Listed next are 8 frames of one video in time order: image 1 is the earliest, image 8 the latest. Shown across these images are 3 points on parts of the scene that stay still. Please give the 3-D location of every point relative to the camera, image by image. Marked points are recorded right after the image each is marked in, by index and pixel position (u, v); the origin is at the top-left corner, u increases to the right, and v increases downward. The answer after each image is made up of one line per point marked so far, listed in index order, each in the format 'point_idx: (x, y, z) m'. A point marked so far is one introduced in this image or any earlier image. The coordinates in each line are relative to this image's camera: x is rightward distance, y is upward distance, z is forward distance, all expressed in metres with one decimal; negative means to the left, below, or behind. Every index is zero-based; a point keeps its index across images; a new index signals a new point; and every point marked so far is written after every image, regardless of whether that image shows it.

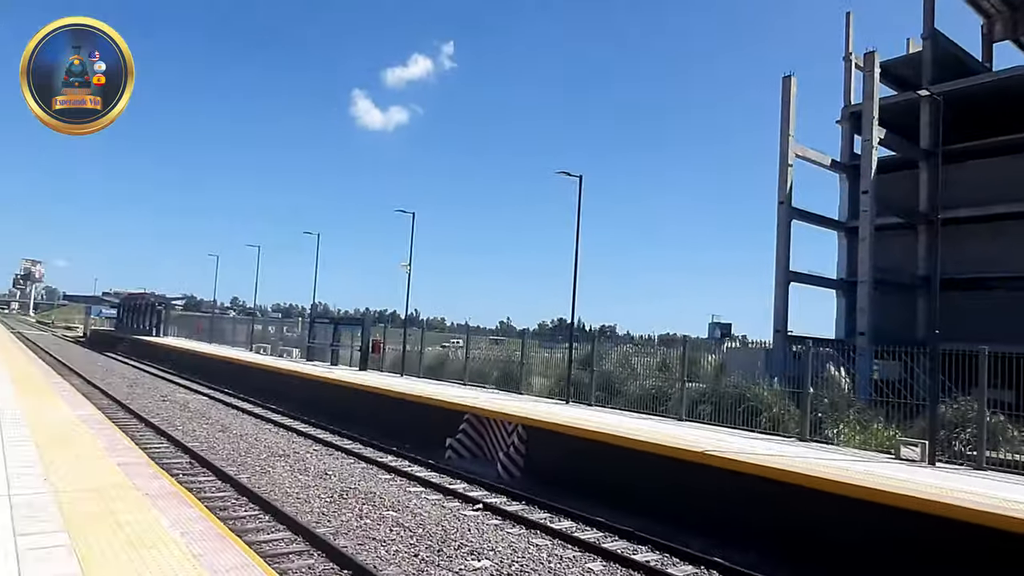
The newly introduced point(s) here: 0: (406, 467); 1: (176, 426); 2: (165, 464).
0: (-1.6, -2.7, +13.8) m
1: (-7.1, -2.9, +19.5) m
2: (-5.1, -2.6, +13.5) m
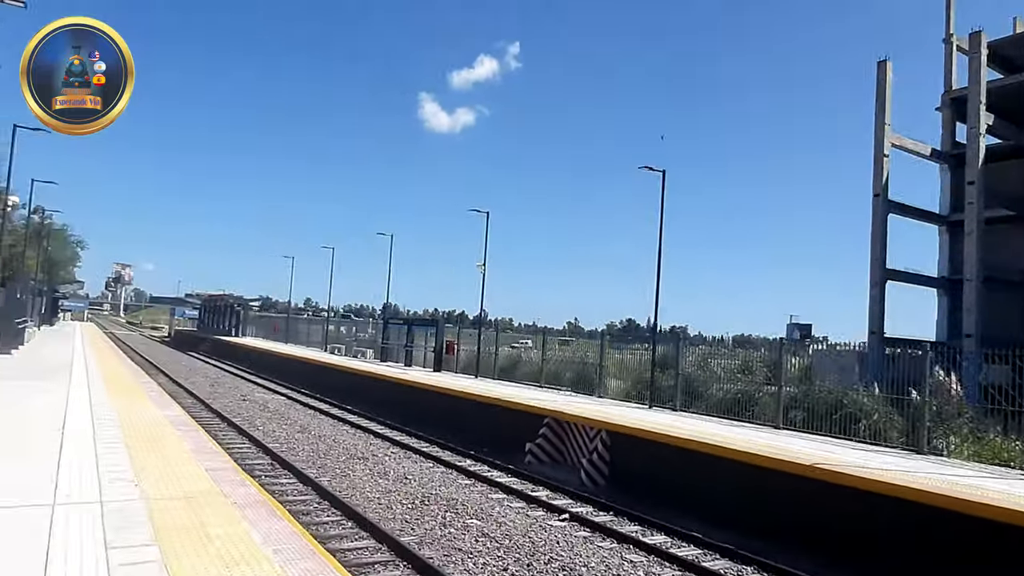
0: (-0.4, -2.7, +13.6) m
1: (-5.5, -3.0, +19.8) m
2: (-3.9, -2.6, +13.6) m
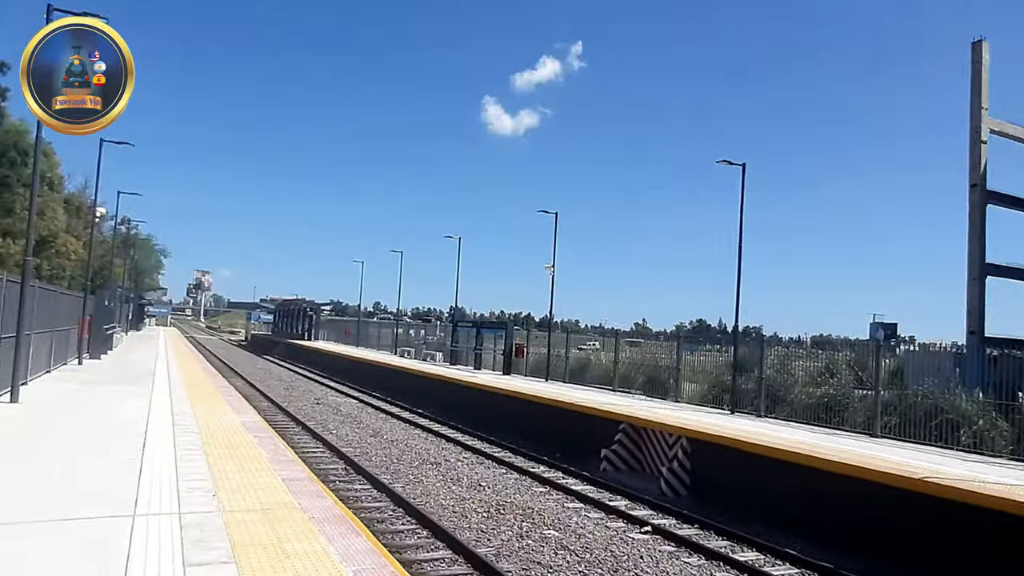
0: (+0.7, -2.8, +13.3) m
1: (-3.9, -3.1, +19.9) m
2: (-2.8, -2.7, +13.6) m
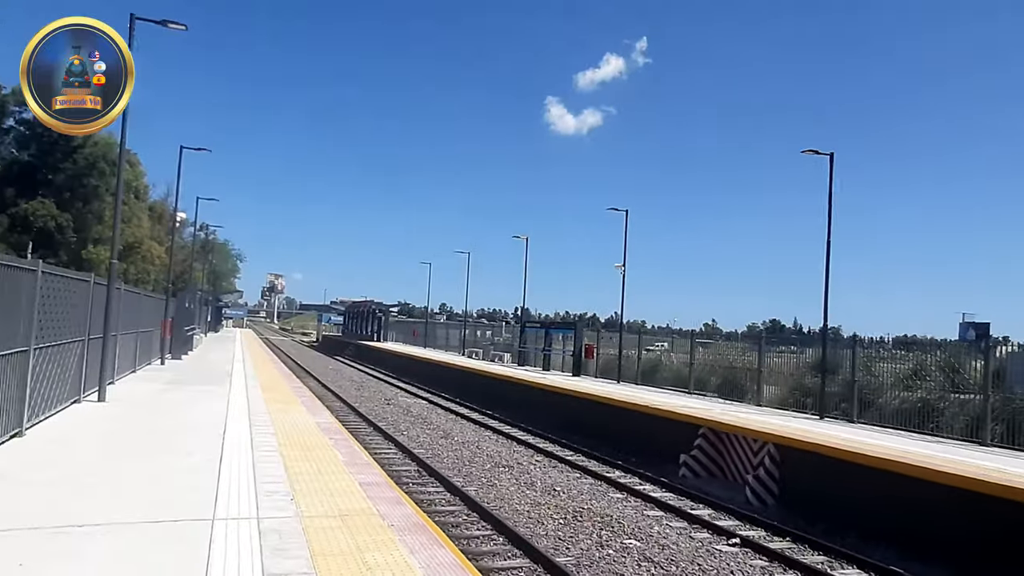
0: (+1.8, -2.8, +13.0) m
1: (-2.4, -3.1, +19.8) m
2: (-1.7, -2.7, +13.5) m
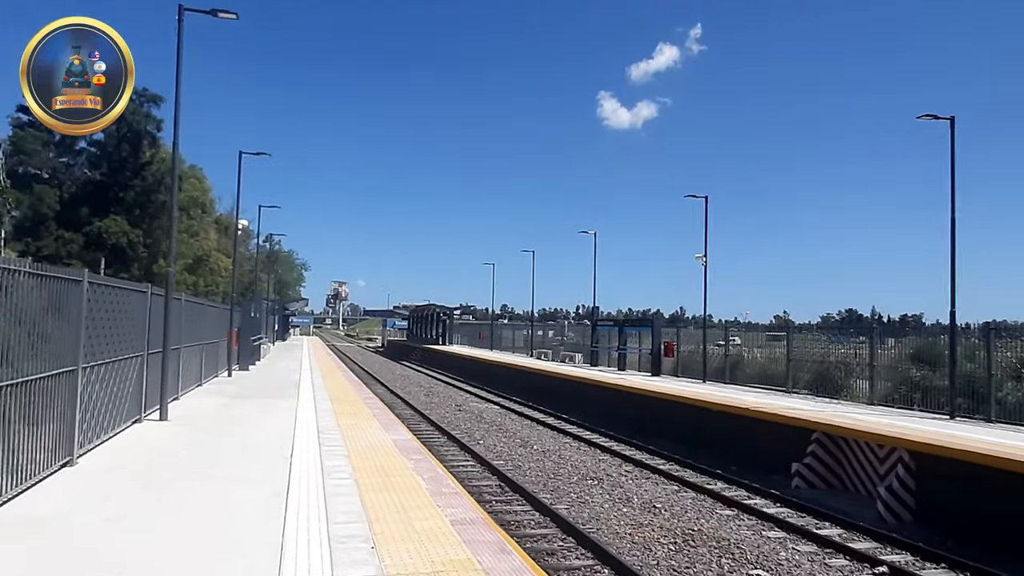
0: (+3.0, -2.7, +11.7) m
1: (-0.7, -3.1, +18.8) m
2: (-0.5, -2.7, +12.4) m
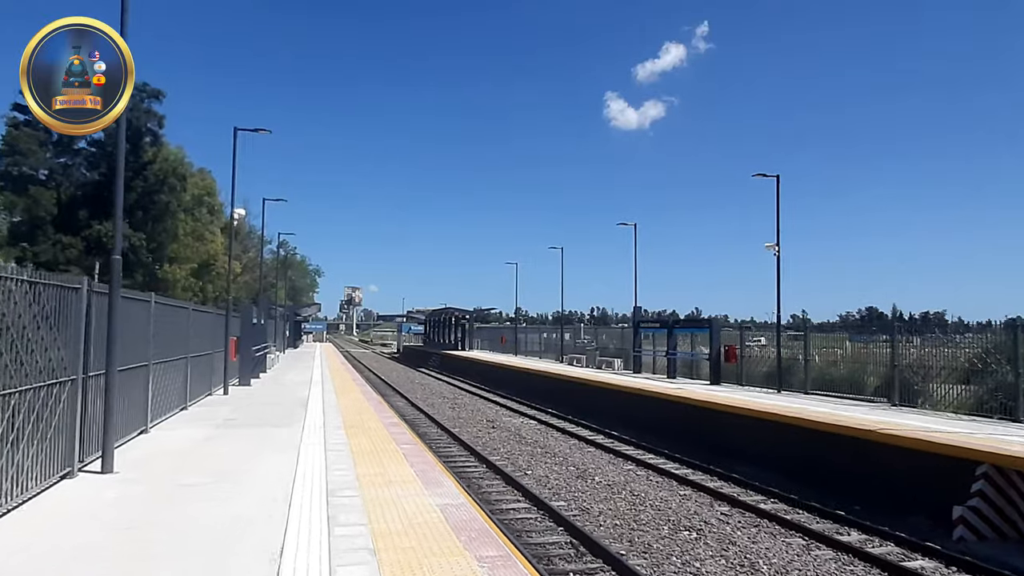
0: (+3.8, -2.5, +8.4) m
1: (+0.2, -3.1, +15.5) m
2: (+0.3, -2.7, +9.2) m
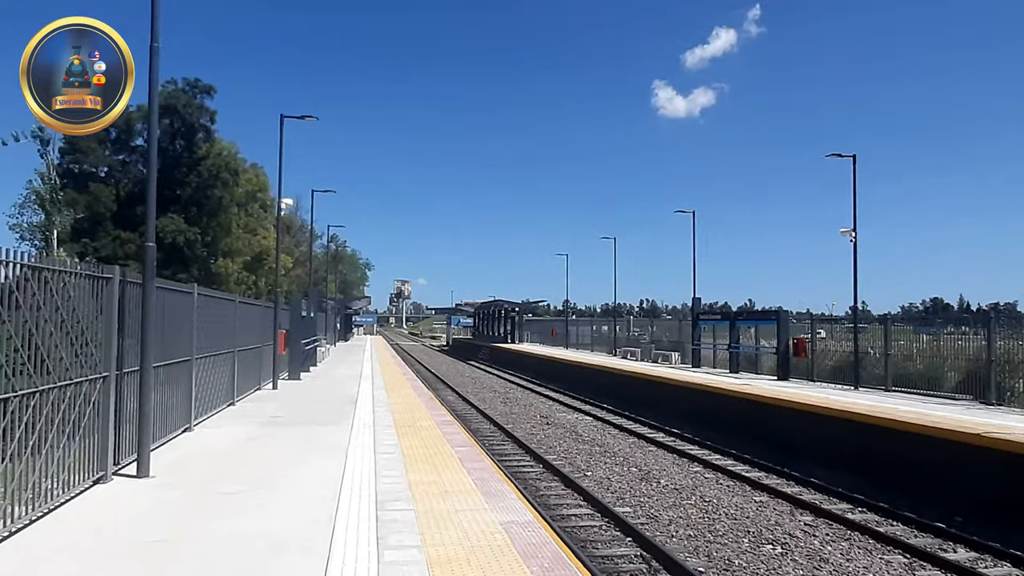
0: (+4.3, -2.4, +7.3) m
1: (+1.1, -2.9, +14.7) m
2: (+0.9, -2.6, +8.3) m
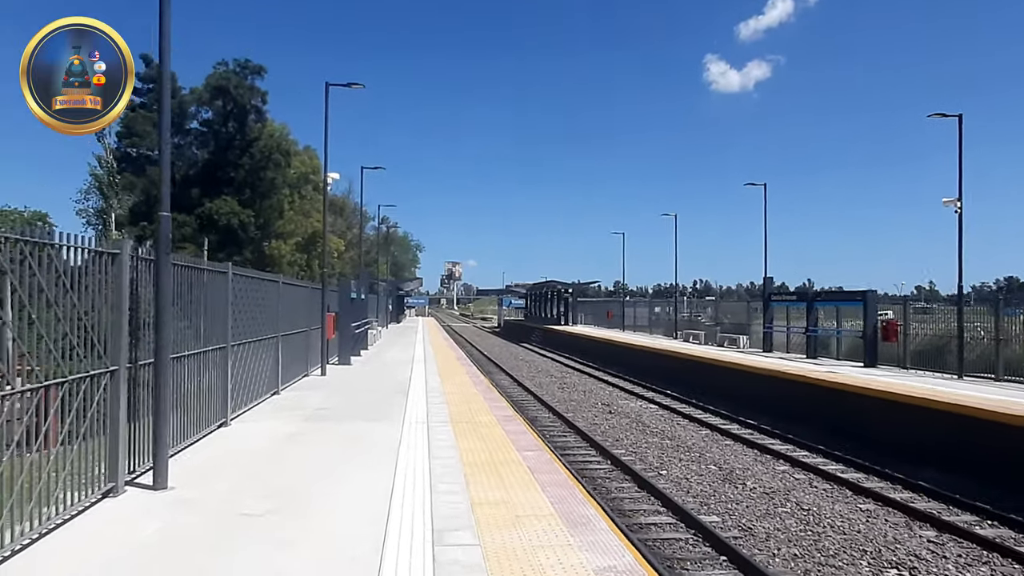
0: (+4.9, -2.3, +5.8) m
1: (+2.1, -2.6, +13.3) m
2: (+1.5, -2.4, +6.9) m
